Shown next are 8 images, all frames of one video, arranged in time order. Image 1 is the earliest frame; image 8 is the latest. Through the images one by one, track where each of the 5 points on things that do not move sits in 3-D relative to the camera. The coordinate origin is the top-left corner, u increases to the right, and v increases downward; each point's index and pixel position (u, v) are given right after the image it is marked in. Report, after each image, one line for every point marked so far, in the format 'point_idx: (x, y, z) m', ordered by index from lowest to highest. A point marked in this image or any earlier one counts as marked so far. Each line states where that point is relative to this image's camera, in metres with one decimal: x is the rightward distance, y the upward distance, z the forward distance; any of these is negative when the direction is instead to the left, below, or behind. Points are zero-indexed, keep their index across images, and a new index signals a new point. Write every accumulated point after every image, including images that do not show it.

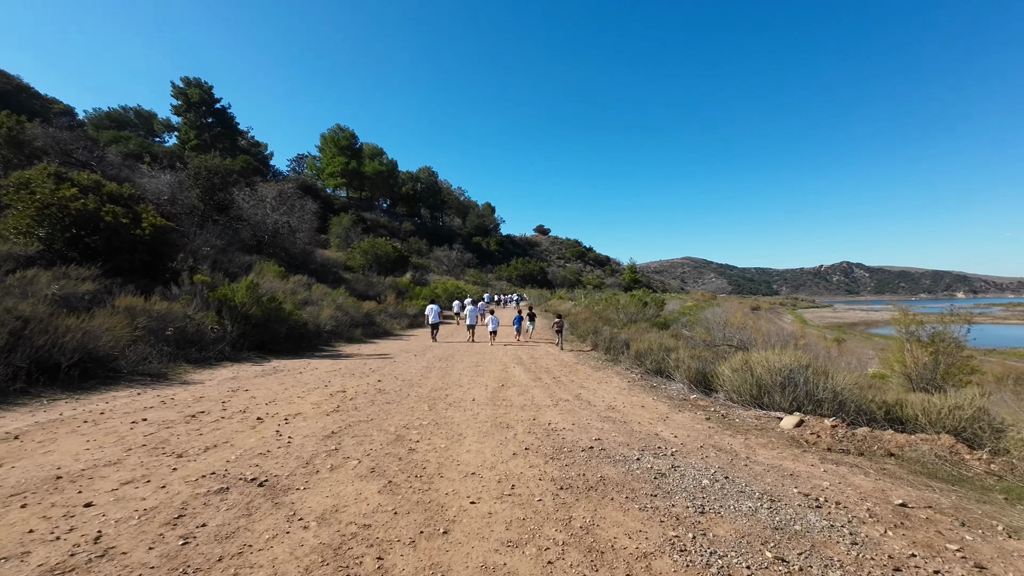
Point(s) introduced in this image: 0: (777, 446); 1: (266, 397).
0: (+2.6, -1.5, +4.7) m
1: (-3.1, -1.4, +6.2) m
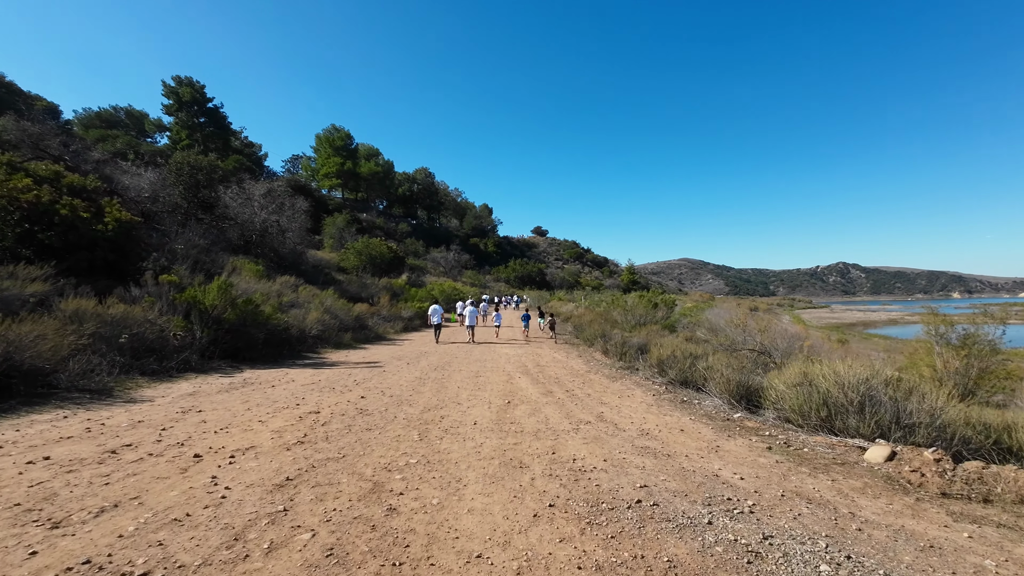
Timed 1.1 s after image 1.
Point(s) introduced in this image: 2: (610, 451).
0: (+2.7, -1.5, +3.6) m
1: (-3.0, -1.4, +5.0) m
2: (+0.9, -1.4, +4.3) m
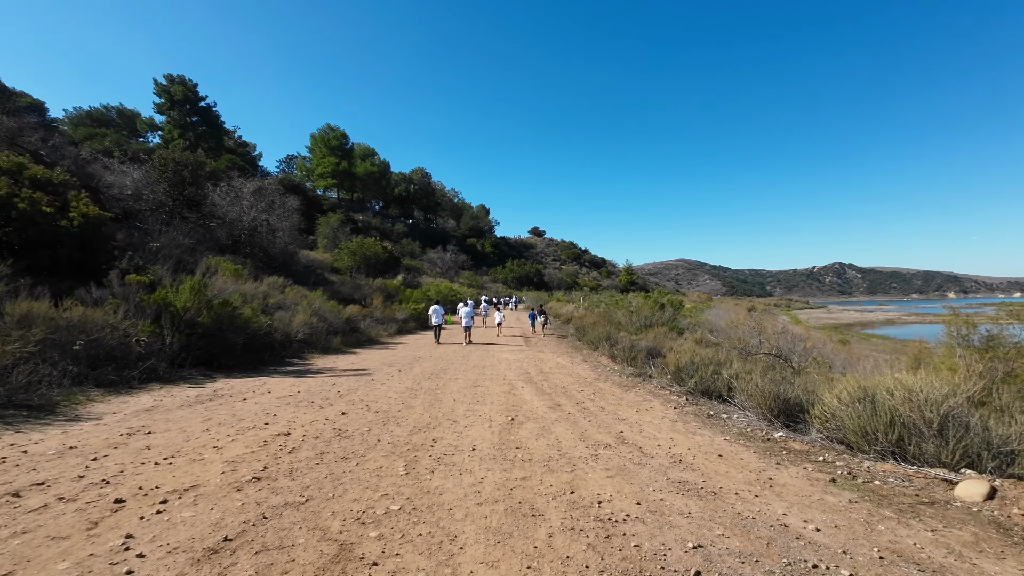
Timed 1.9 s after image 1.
0: (+2.8, -1.5, +2.7) m
1: (-3.0, -1.4, +4.2) m
2: (+0.9, -1.4, +3.4) m
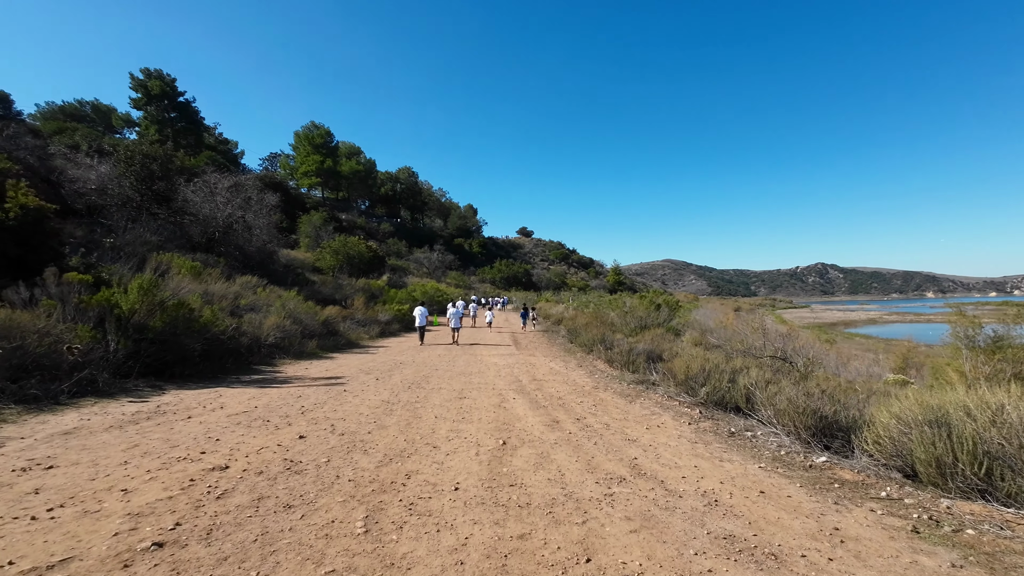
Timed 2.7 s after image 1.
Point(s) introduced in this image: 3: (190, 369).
0: (+2.7, -1.4, +1.9) m
1: (-3.0, -1.4, +3.3) m
2: (+0.9, -1.4, +2.6) m
3: (-5.7, -1.4, +8.6) m
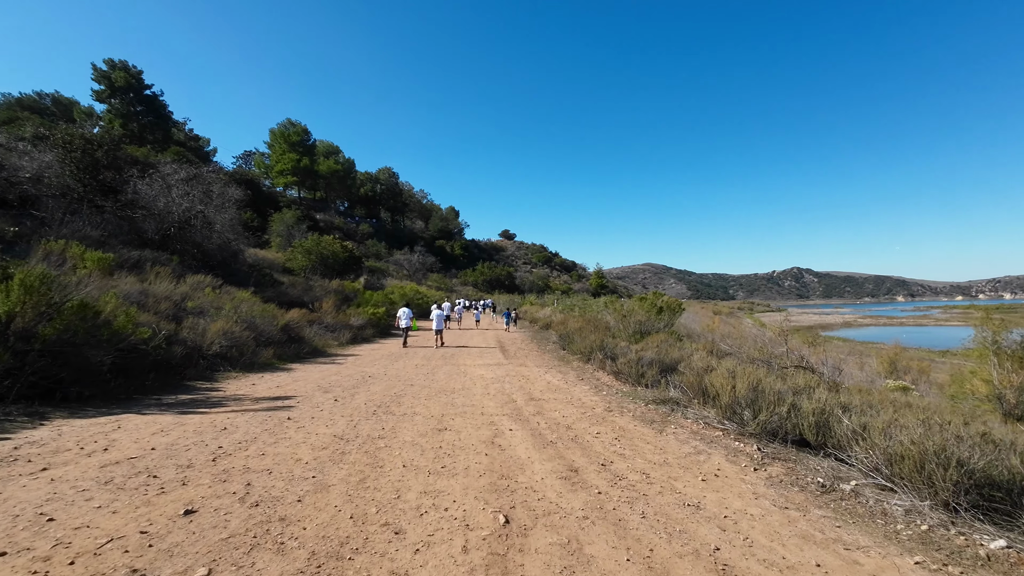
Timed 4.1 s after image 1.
0: (+2.9, -1.4, +0.5) m
1: (-2.9, -1.3, +1.5) m
2: (+1.0, -1.3, +1.0) m
3: (-5.8, -1.4, +6.8) m
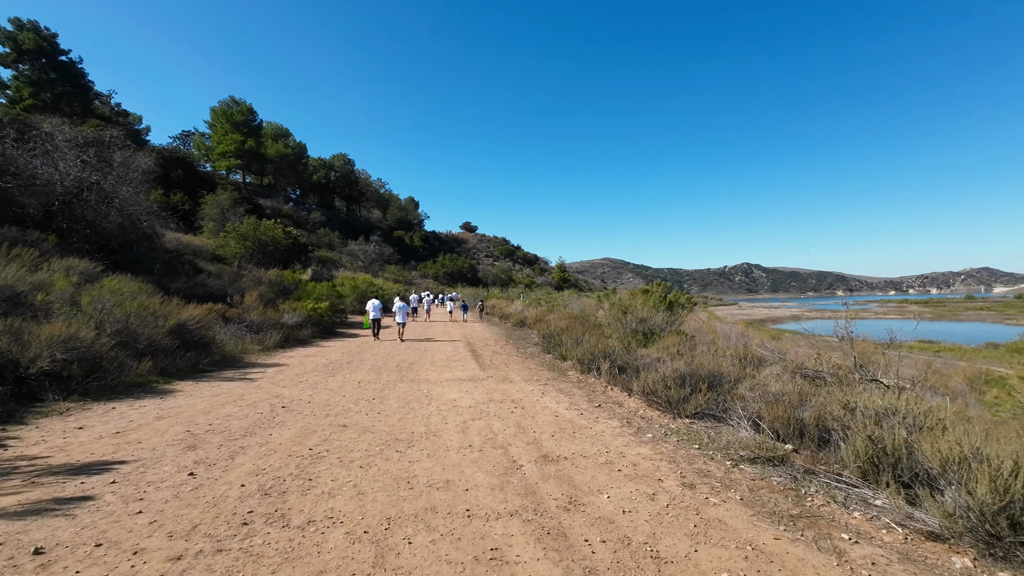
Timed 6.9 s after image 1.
0: (+3.4, -1.3, -2.2) m
1: (-2.5, -1.2, -1.6) m
2: (+1.5, -1.2, -1.8) m
3: (-5.7, -1.2, +3.4) m
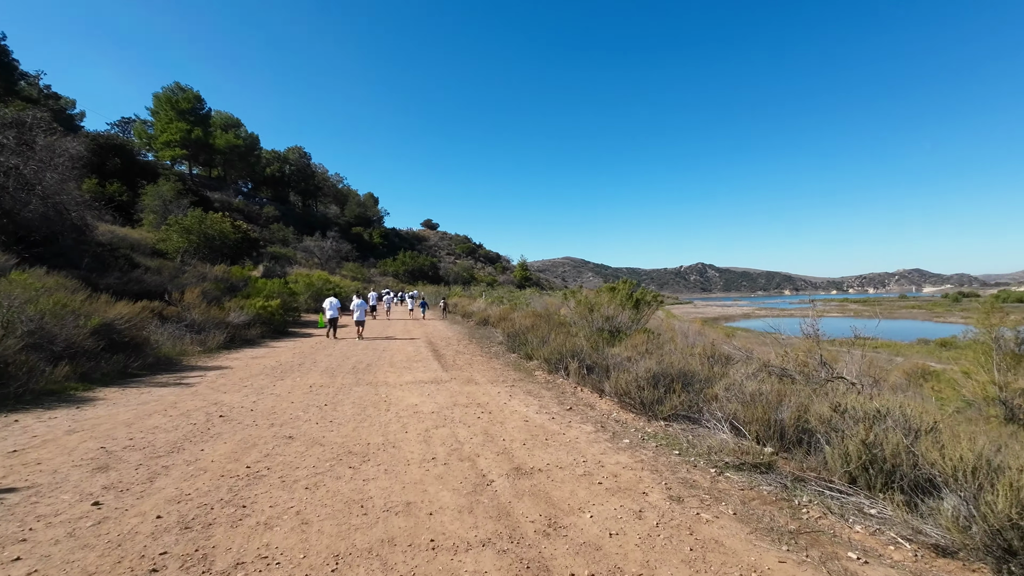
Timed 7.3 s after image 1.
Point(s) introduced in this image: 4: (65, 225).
0: (+3.7, -1.3, -2.3) m
1: (-2.3, -1.2, -2.2) m
2: (+1.7, -1.2, -2.1) m
3: (-5.9, -1.2, +2.5) m
4: (-16.4, +2.2, +17.9) m
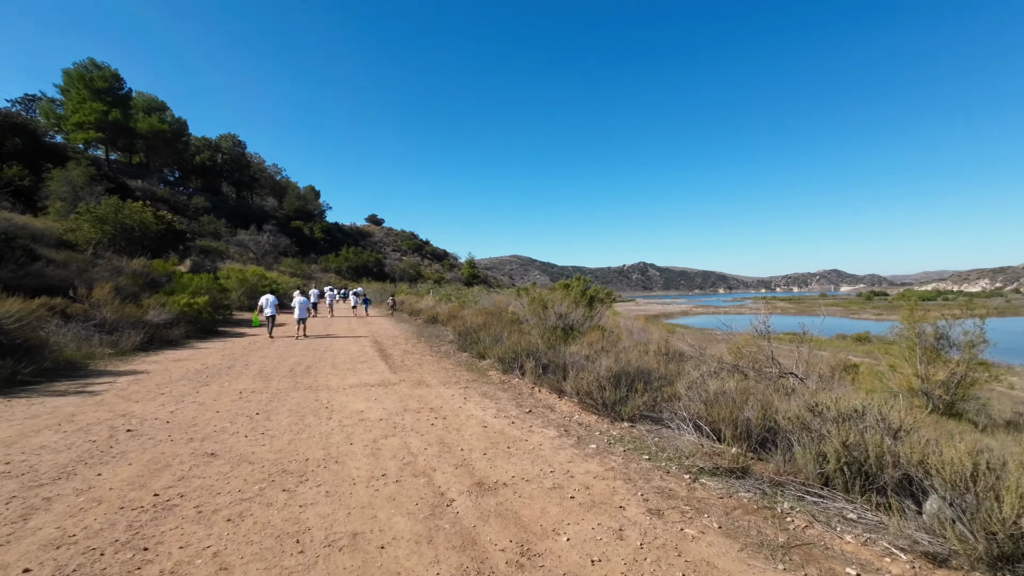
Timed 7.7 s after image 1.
0: (+4.0, -1.3, -2.3) m
1: (-1.9, -1.2, -2.8) m
2: (+2.1, -1.2, -2.2) m
3: (-6.0, -1.1, +1.5) m
4: (-18.0, +2.4, +15.6) m
